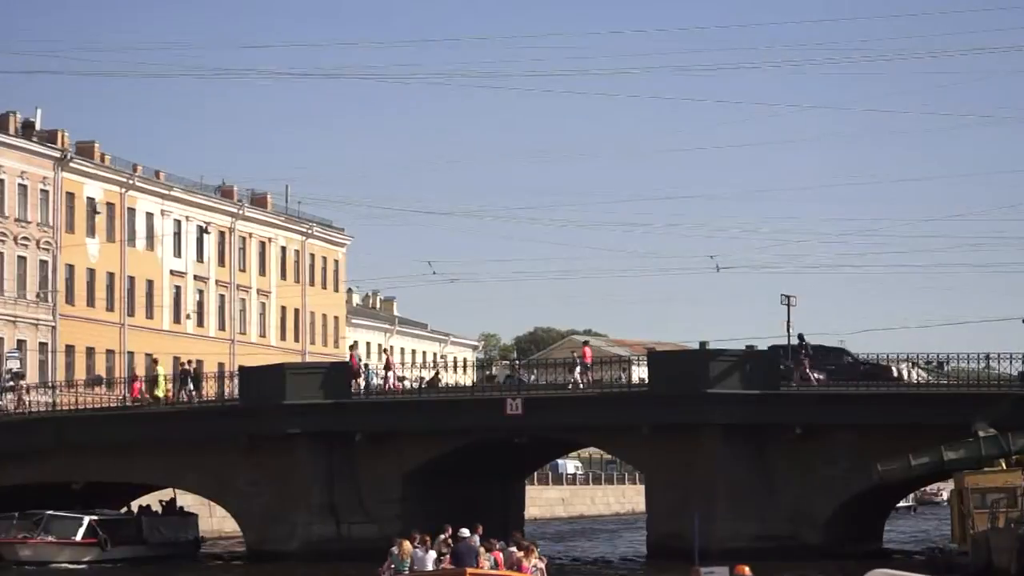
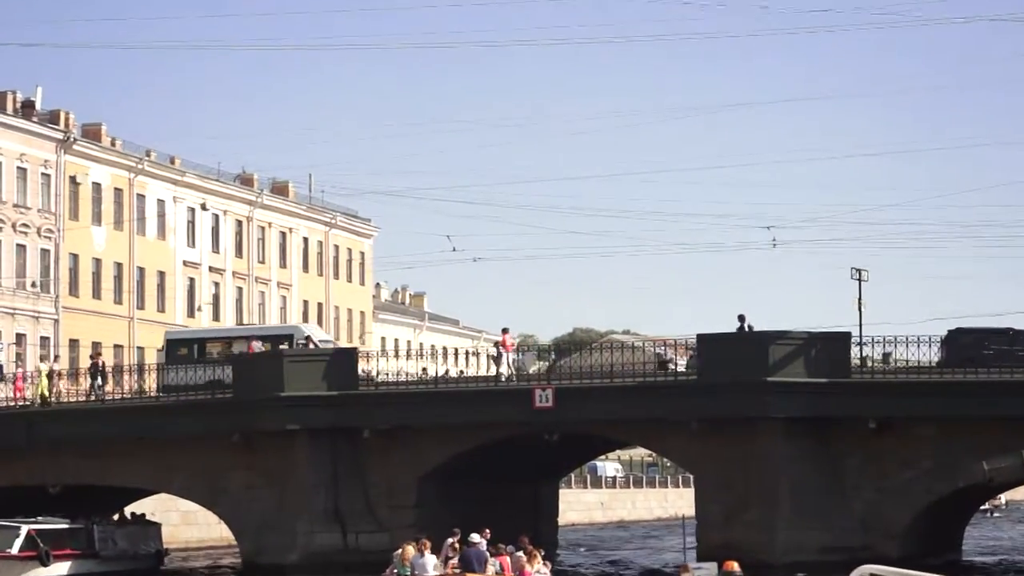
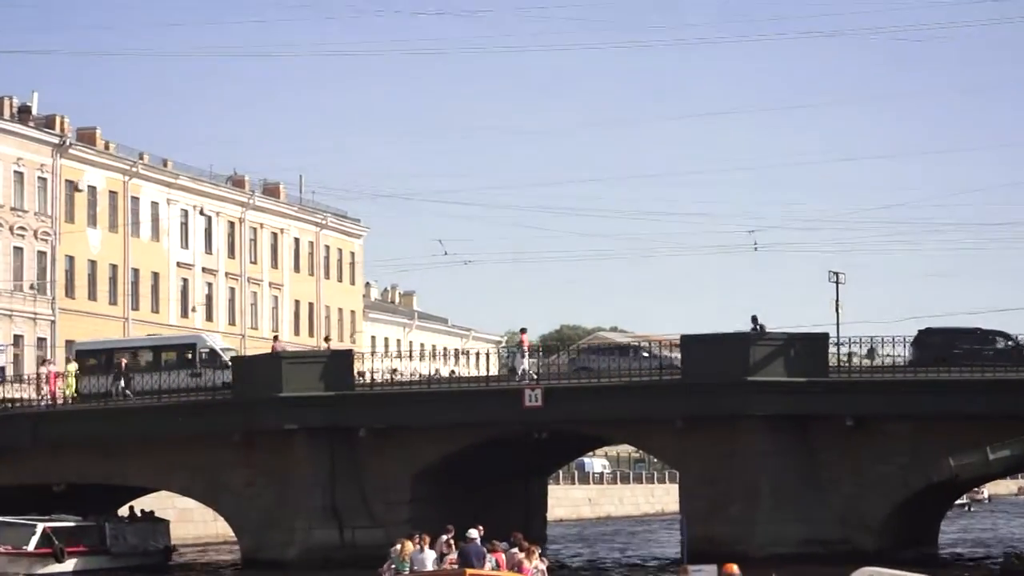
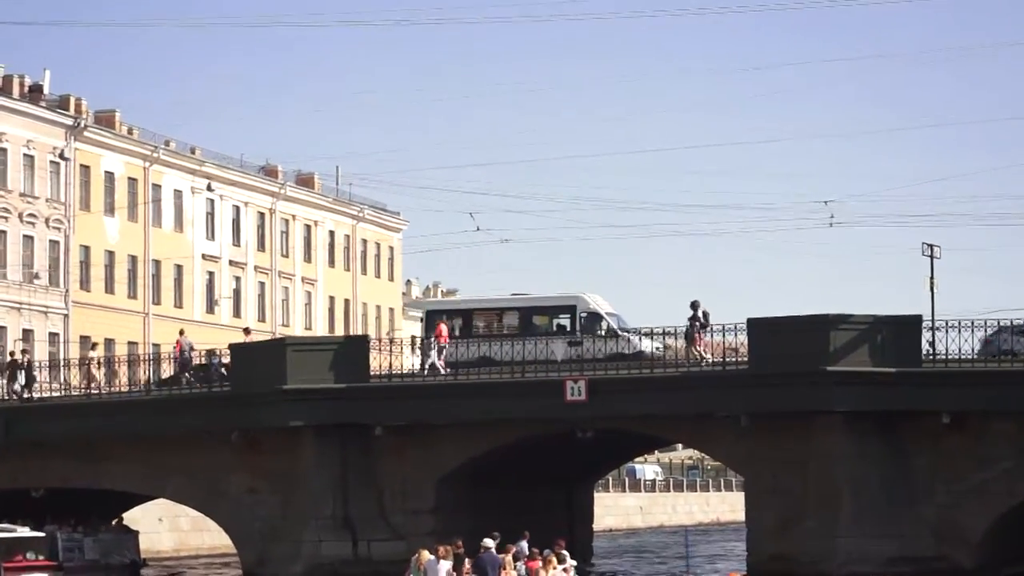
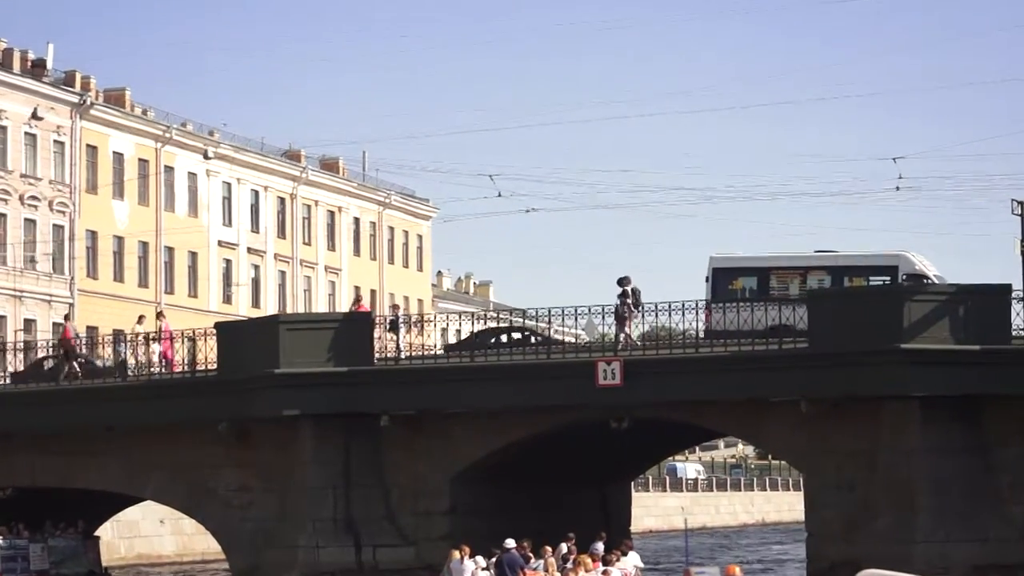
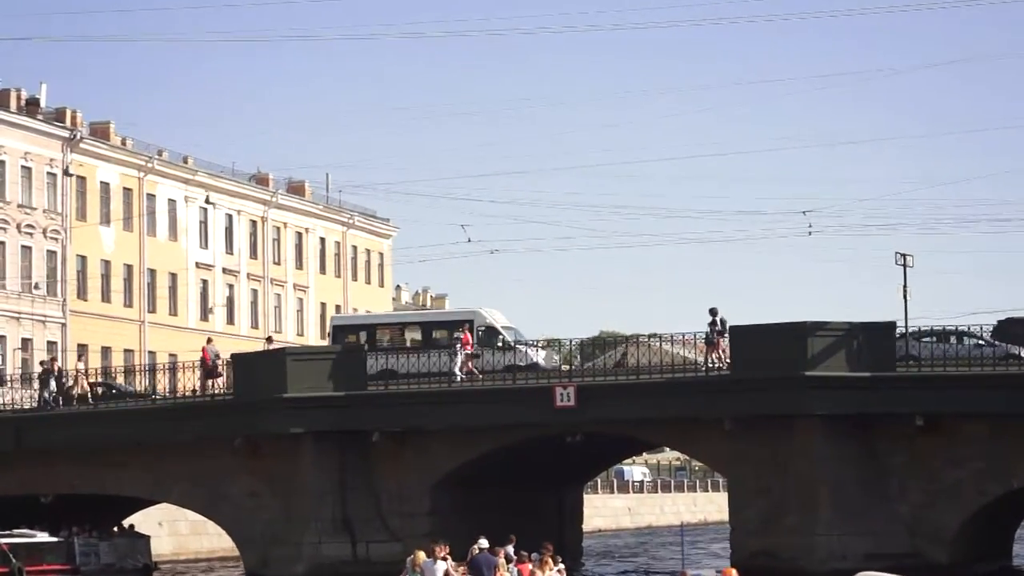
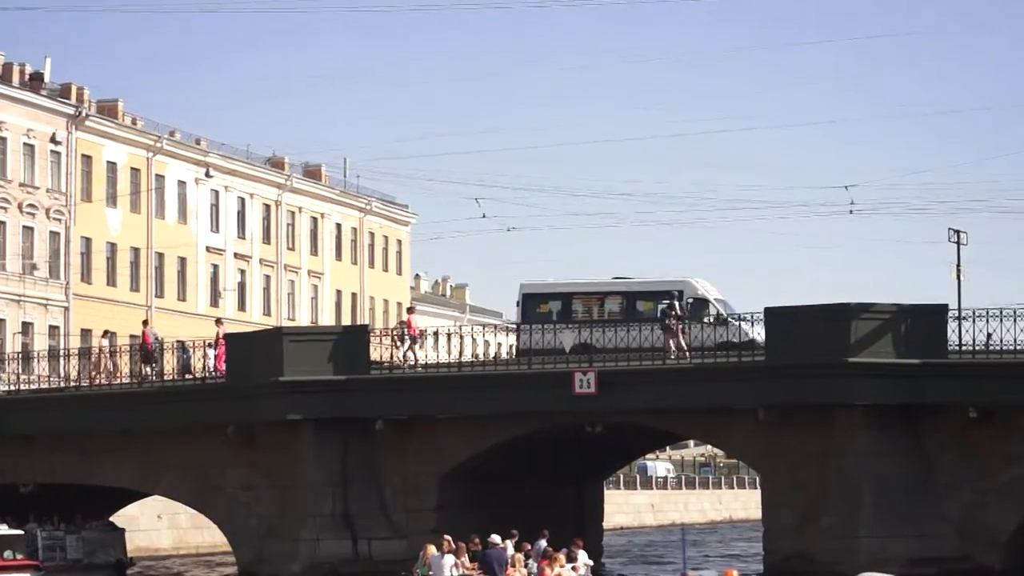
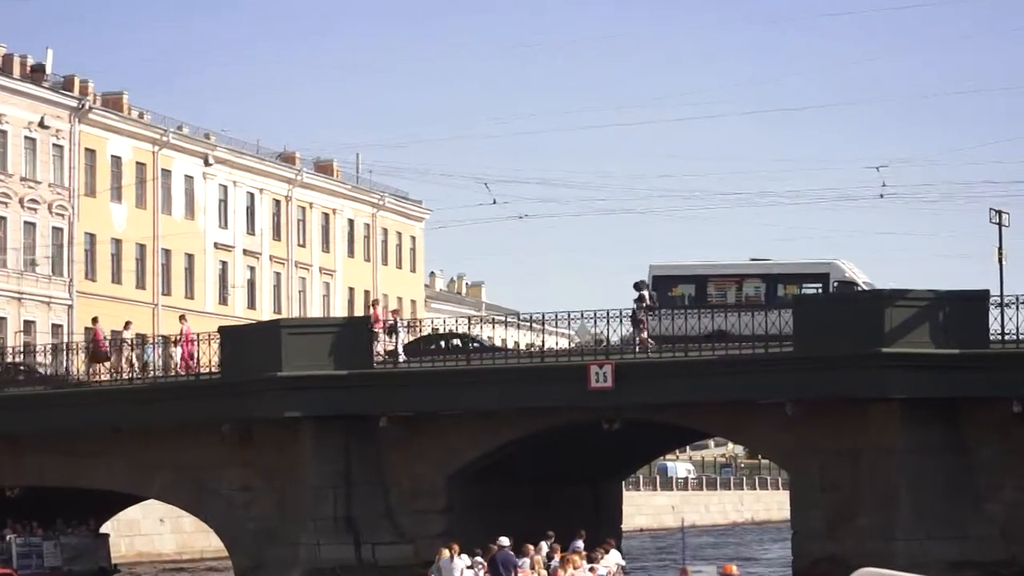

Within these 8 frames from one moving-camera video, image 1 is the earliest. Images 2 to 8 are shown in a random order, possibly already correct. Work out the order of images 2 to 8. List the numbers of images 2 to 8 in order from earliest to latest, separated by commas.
3, 2, 6, 4, 7, 8, 5
